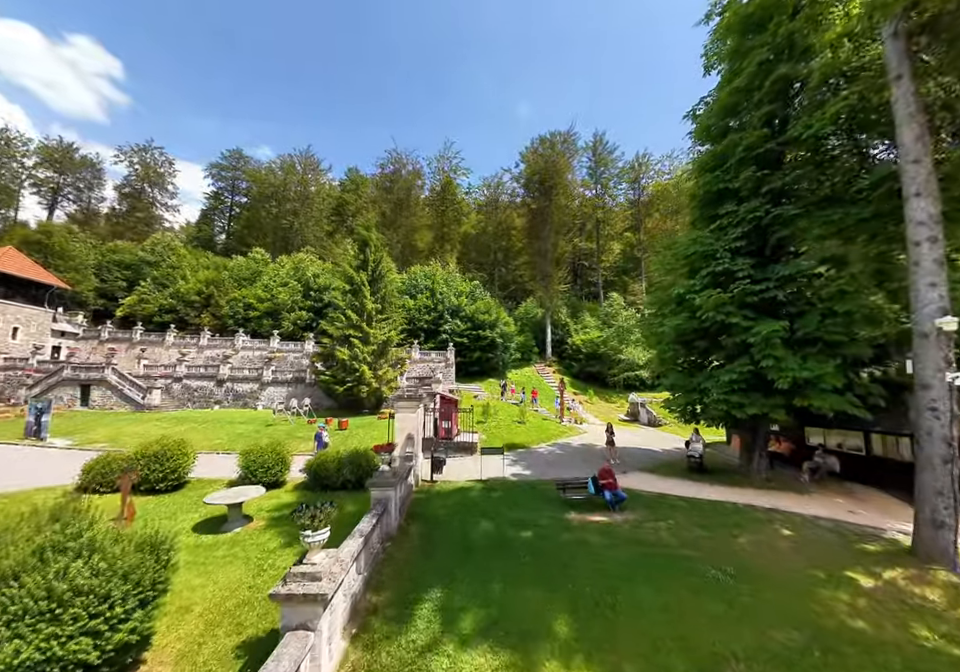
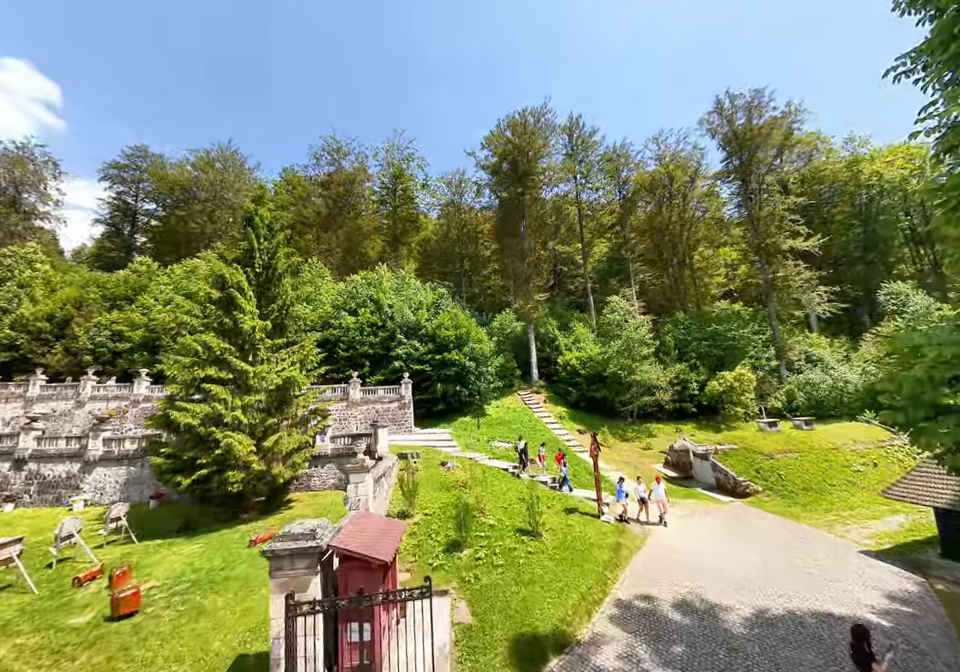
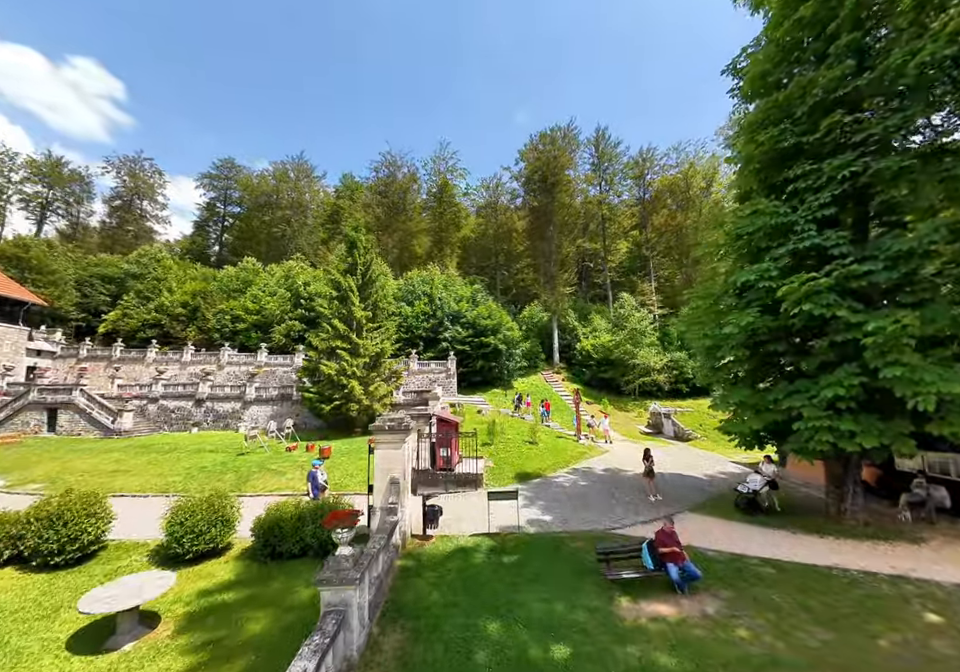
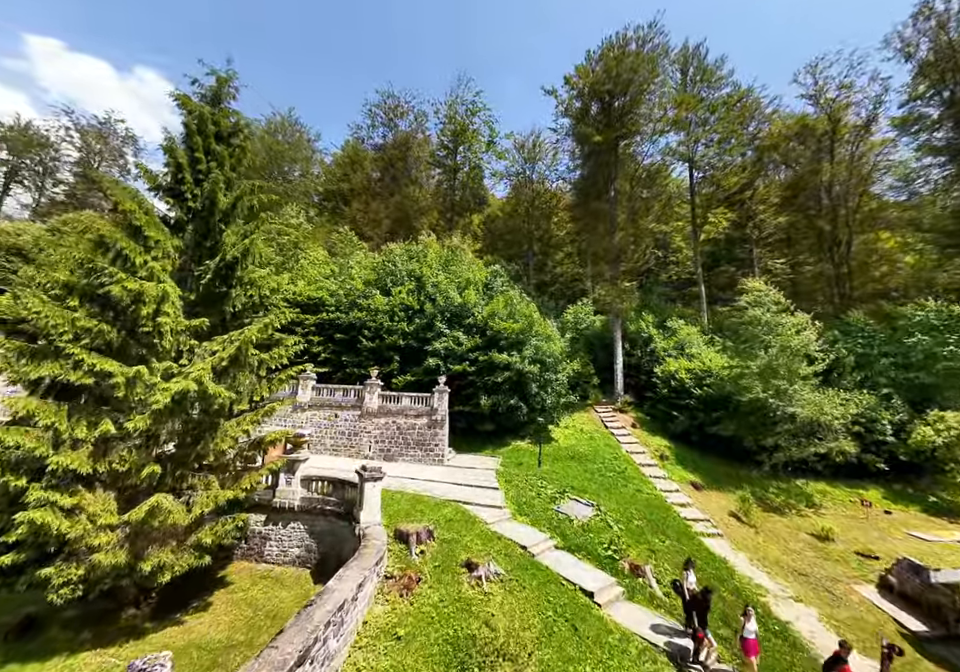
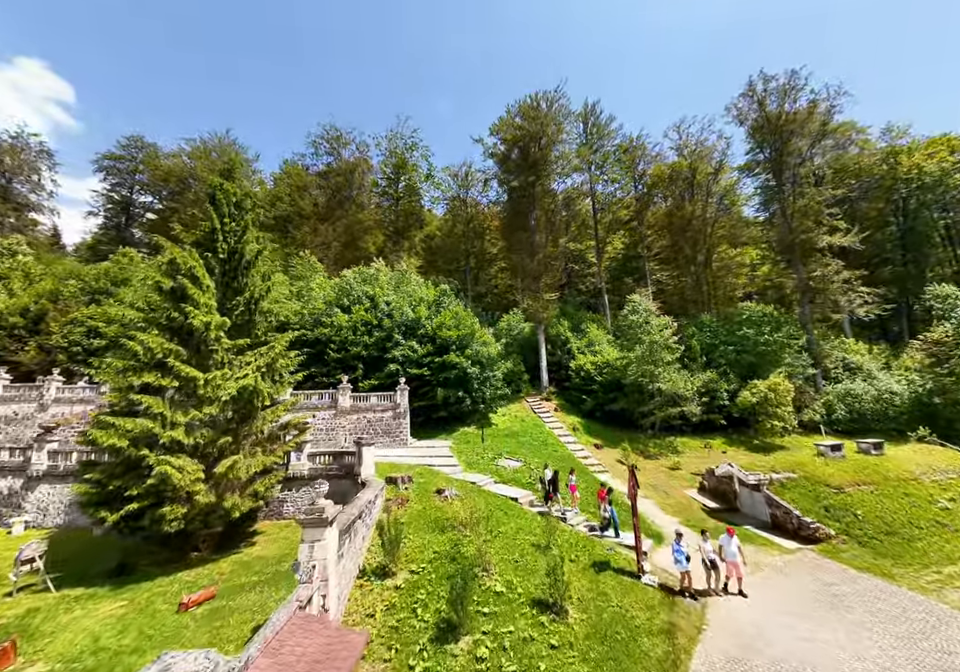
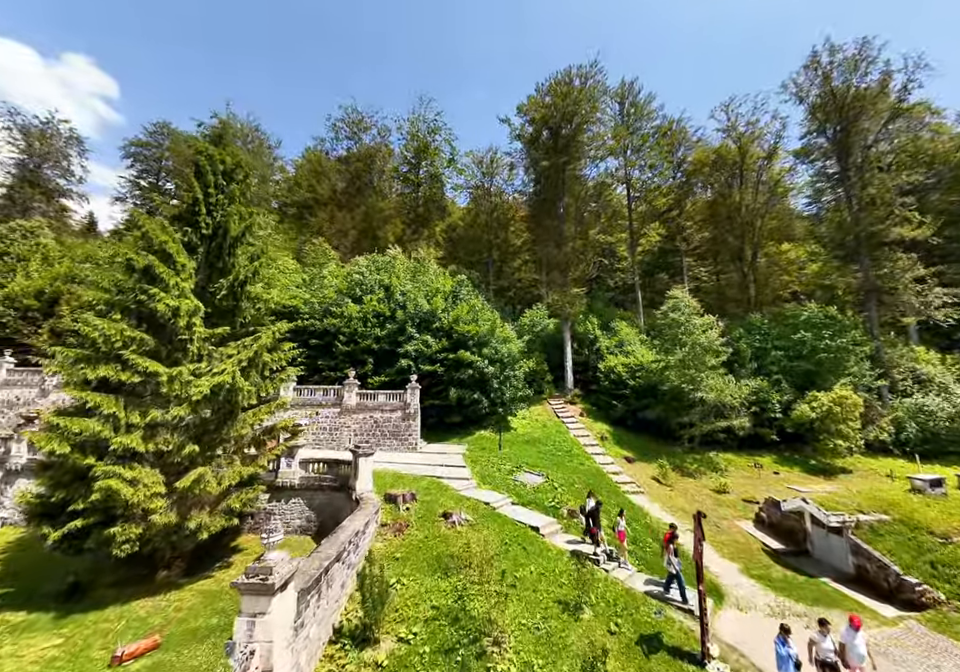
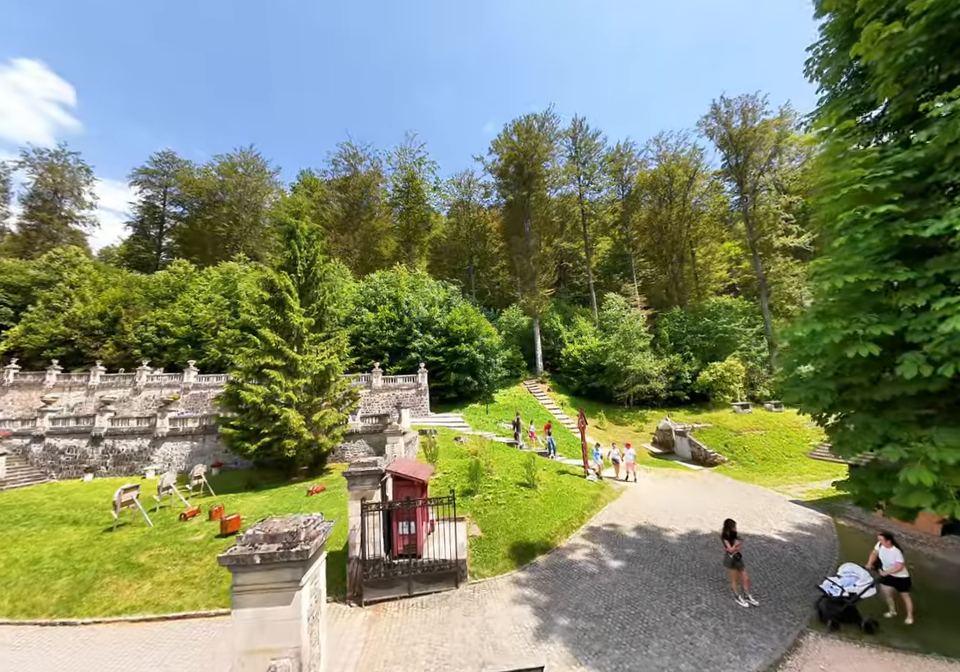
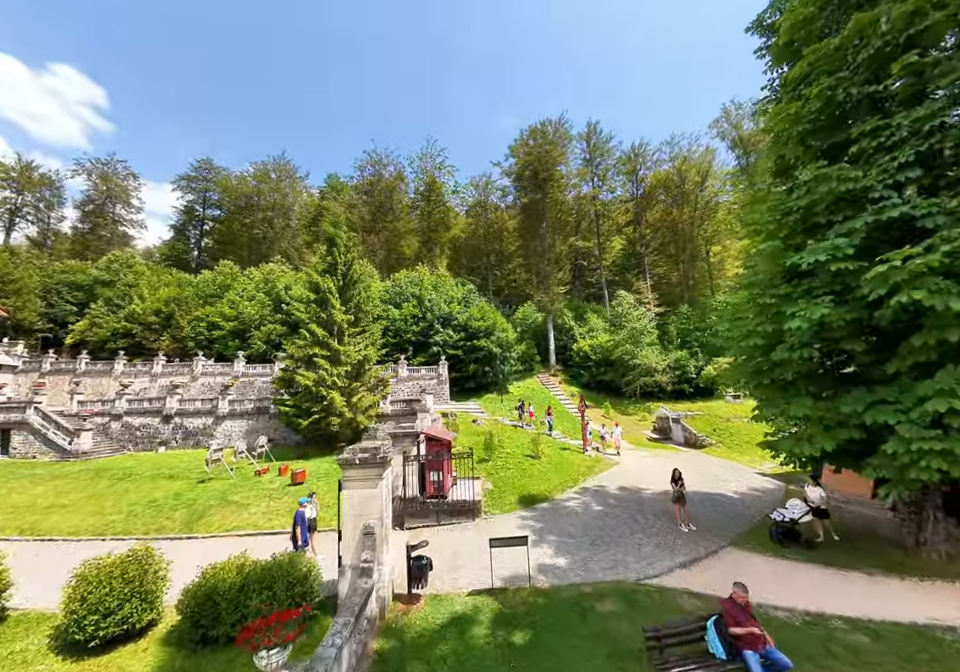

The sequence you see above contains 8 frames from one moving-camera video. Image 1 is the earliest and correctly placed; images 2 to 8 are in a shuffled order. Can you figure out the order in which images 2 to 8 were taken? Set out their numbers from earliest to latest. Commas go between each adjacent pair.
3, 8, 7, 2, 5, 6, 4
